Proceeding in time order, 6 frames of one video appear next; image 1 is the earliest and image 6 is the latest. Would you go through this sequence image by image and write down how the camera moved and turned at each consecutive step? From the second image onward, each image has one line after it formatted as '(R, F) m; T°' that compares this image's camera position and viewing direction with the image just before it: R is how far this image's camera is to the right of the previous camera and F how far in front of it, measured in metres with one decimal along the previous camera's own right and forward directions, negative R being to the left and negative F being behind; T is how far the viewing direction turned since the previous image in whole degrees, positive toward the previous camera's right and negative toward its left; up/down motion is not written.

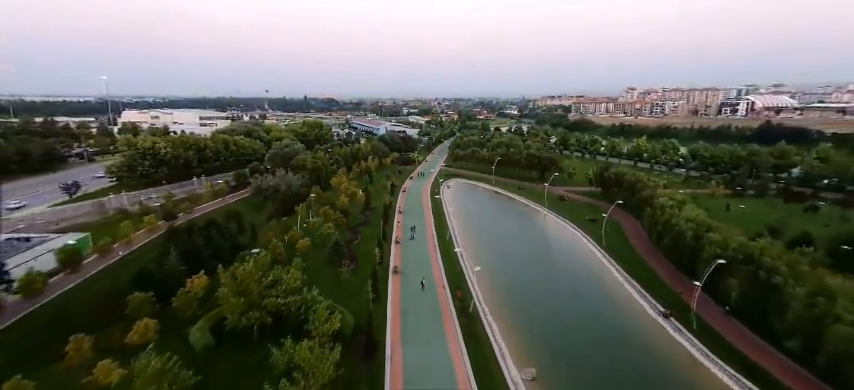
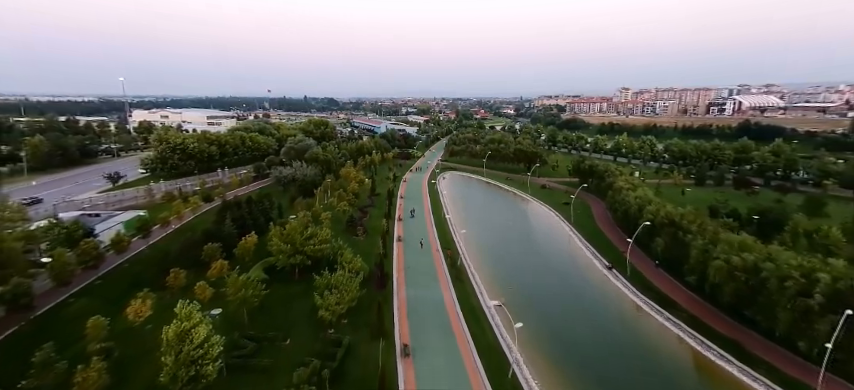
(+0.1, -5.4) m; 0°
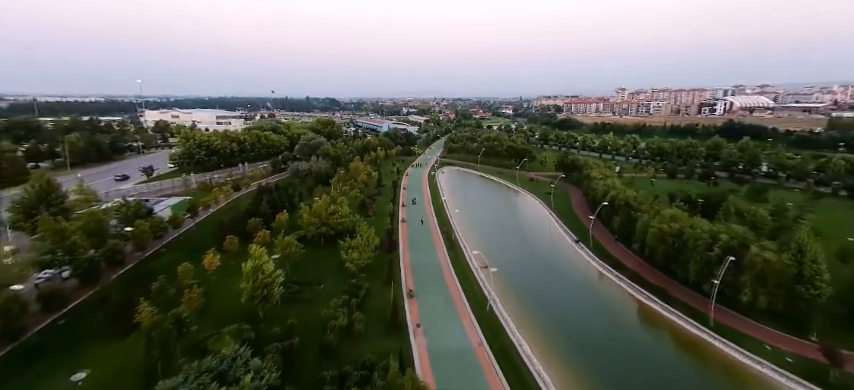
(0.0, -5.3) m; 0°
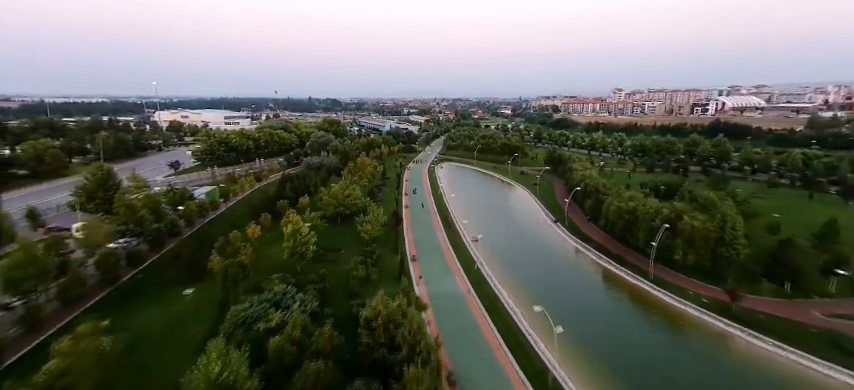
(0.0, -5.0) m; 0°
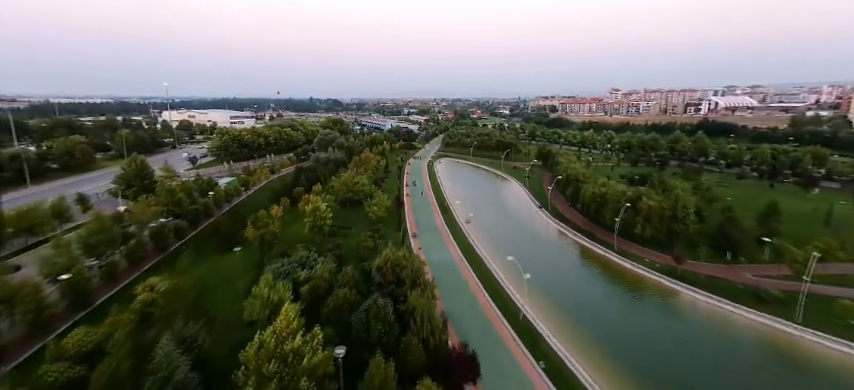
(+0.1, -4.3) m; 0°
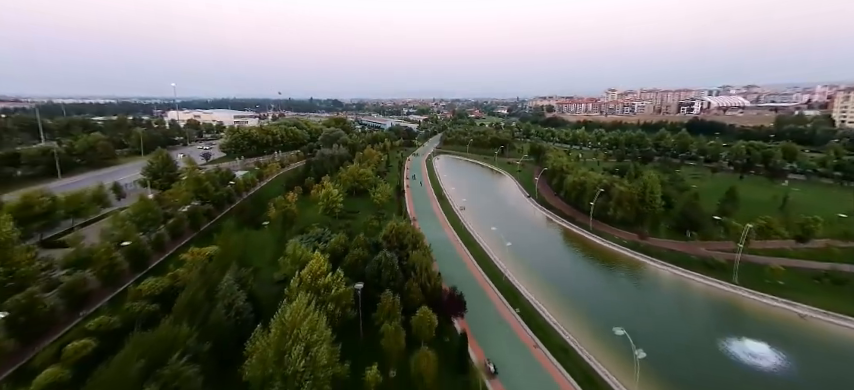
(+0.1, -3.9) m; 0°
